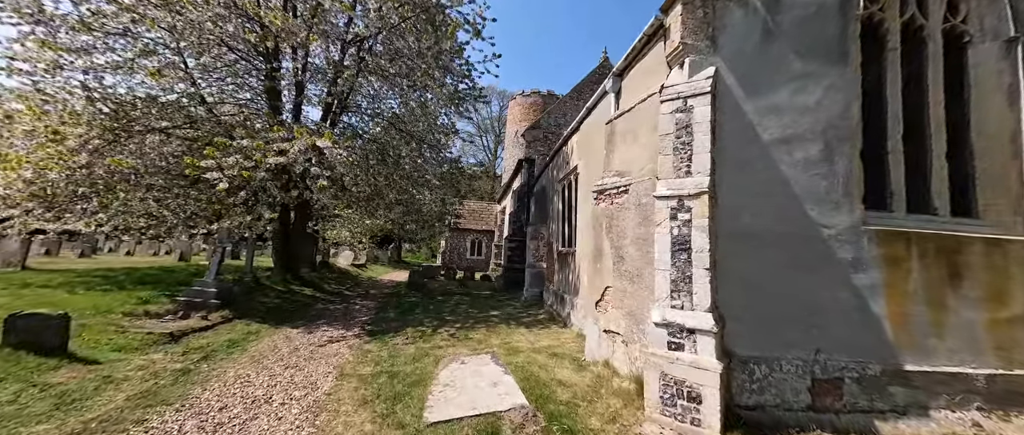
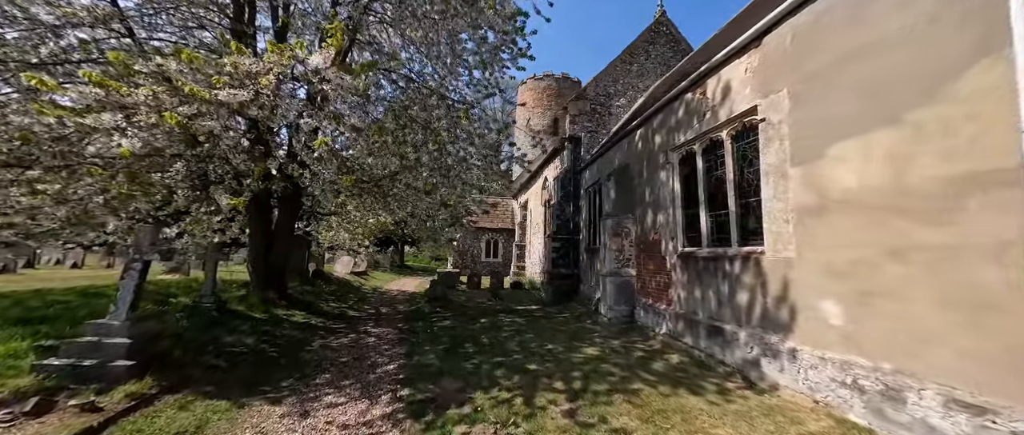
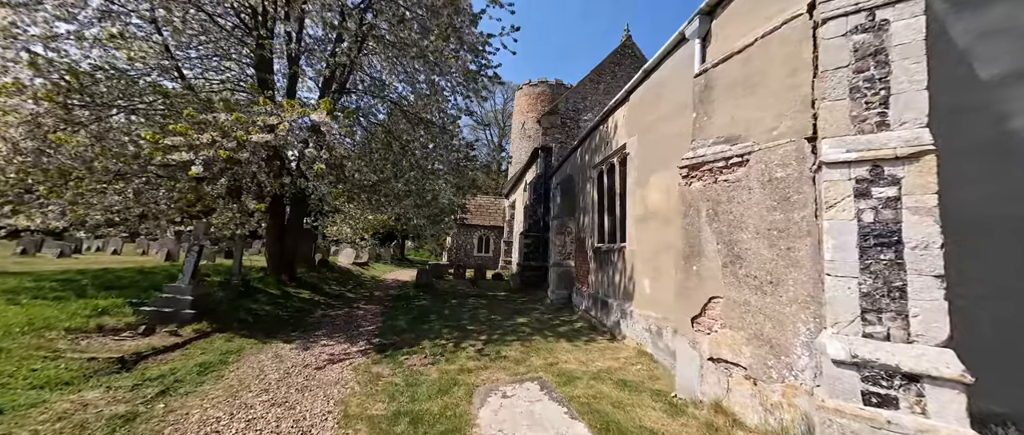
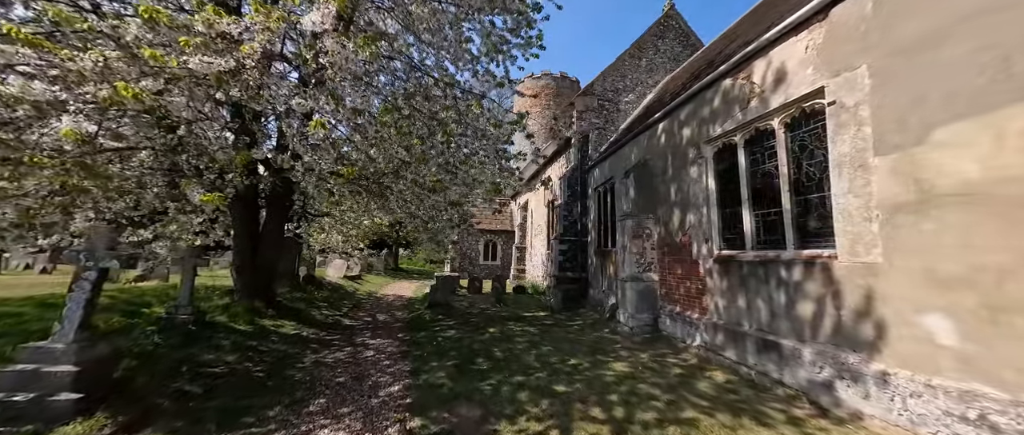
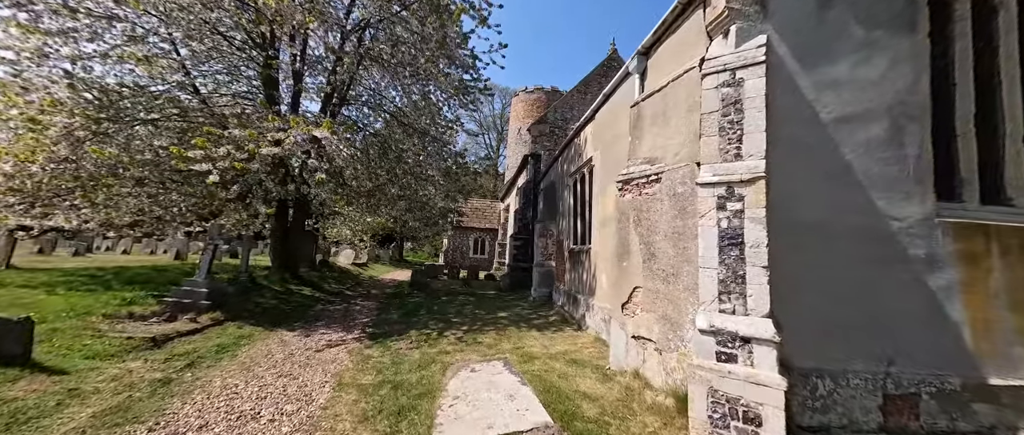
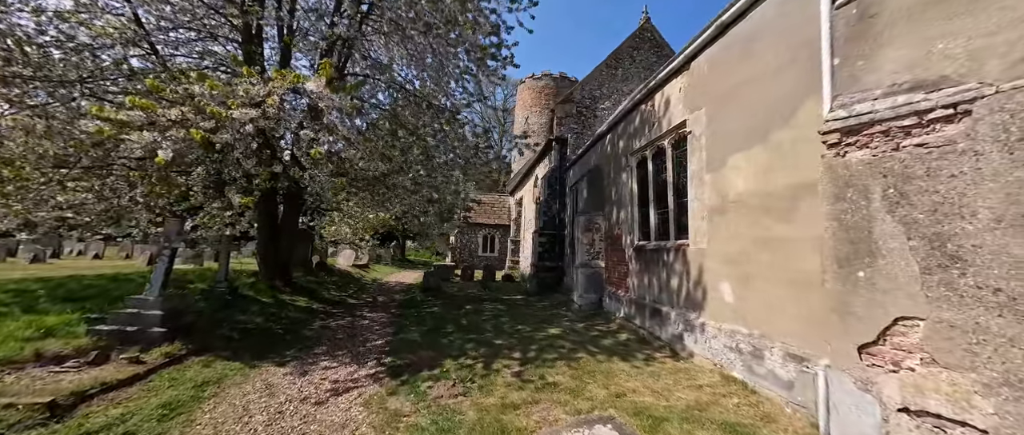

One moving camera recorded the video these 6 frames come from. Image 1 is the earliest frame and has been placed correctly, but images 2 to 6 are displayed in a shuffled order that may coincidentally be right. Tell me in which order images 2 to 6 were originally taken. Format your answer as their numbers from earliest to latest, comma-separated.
5, 3, 6, 2, 4
